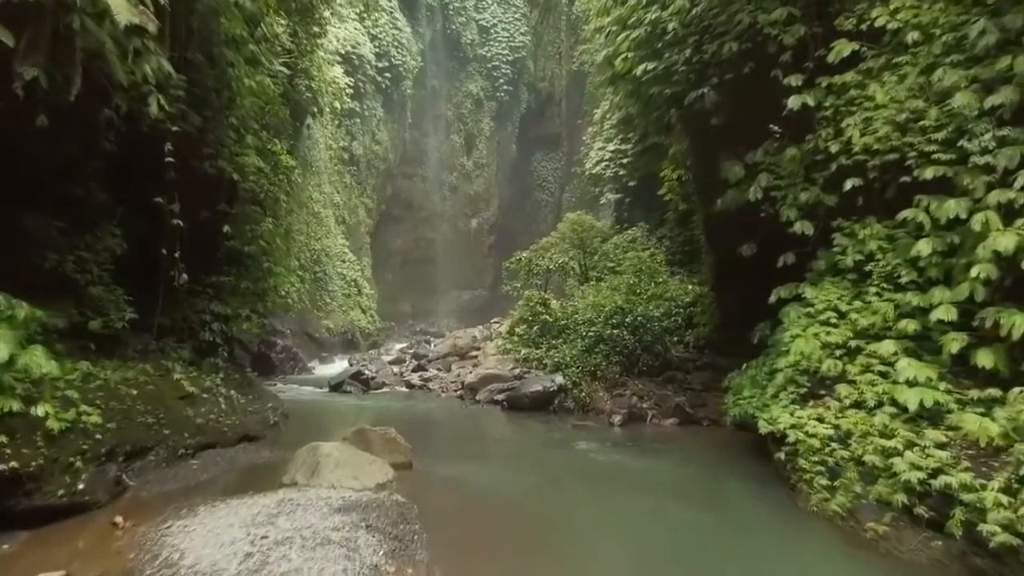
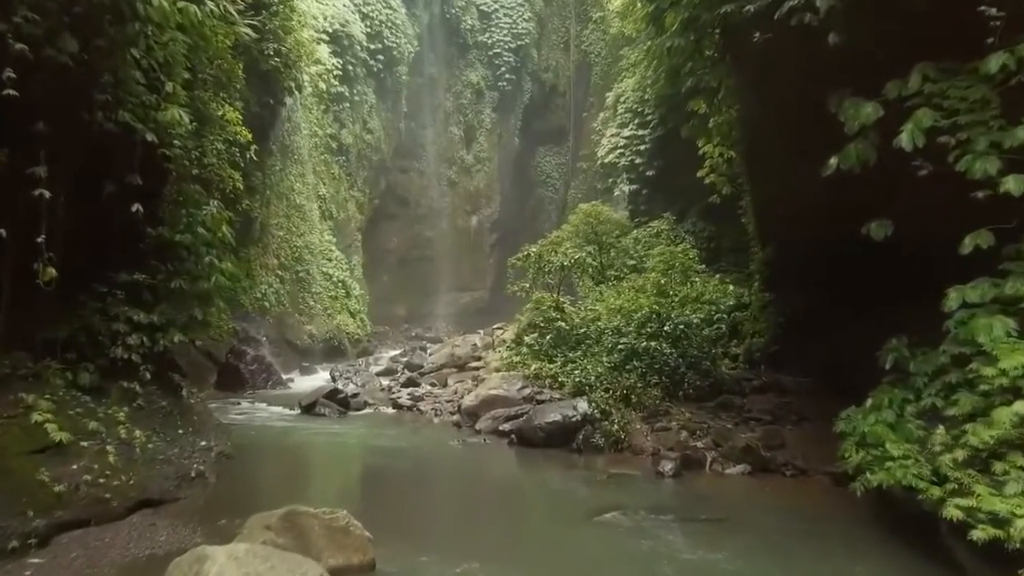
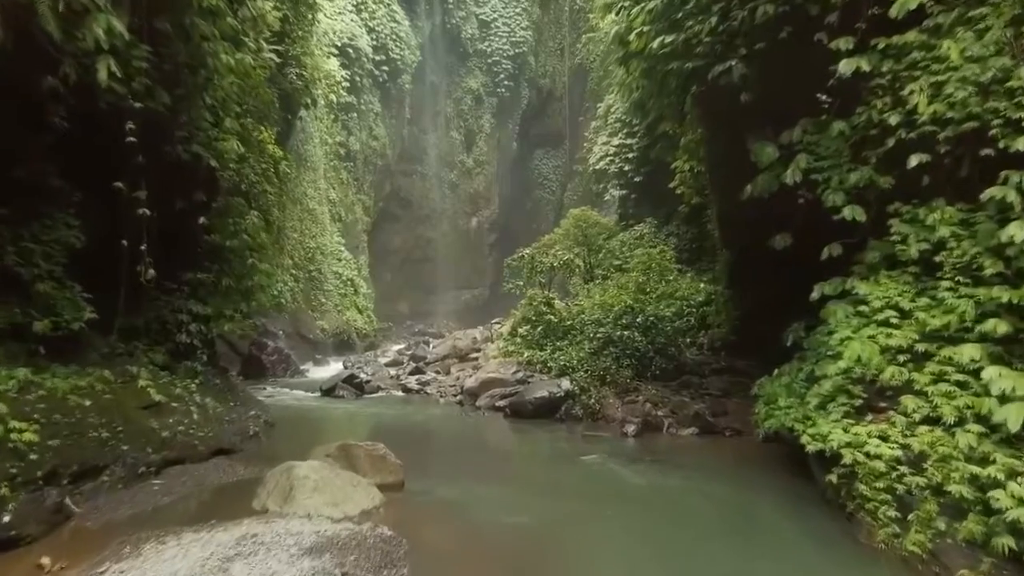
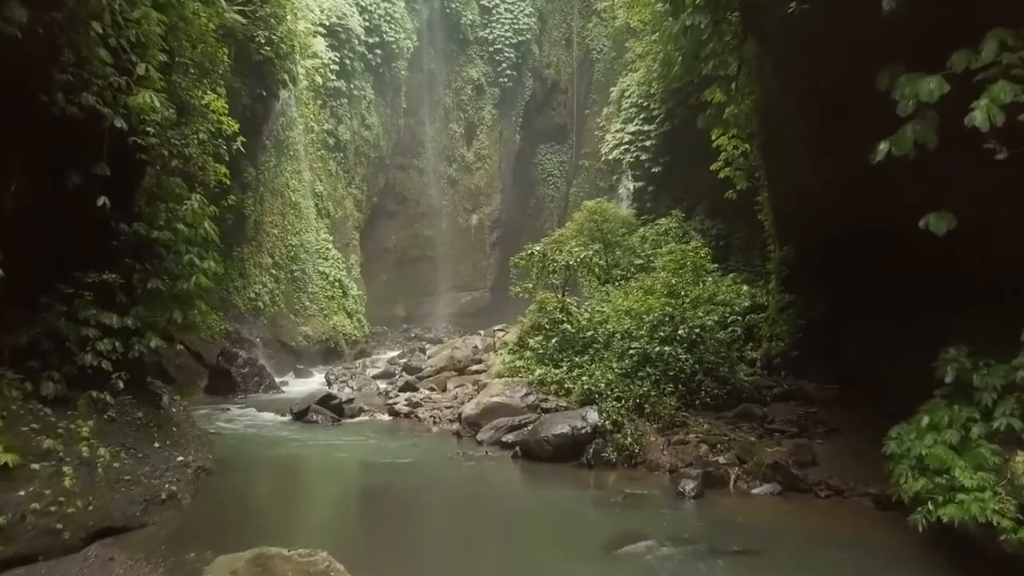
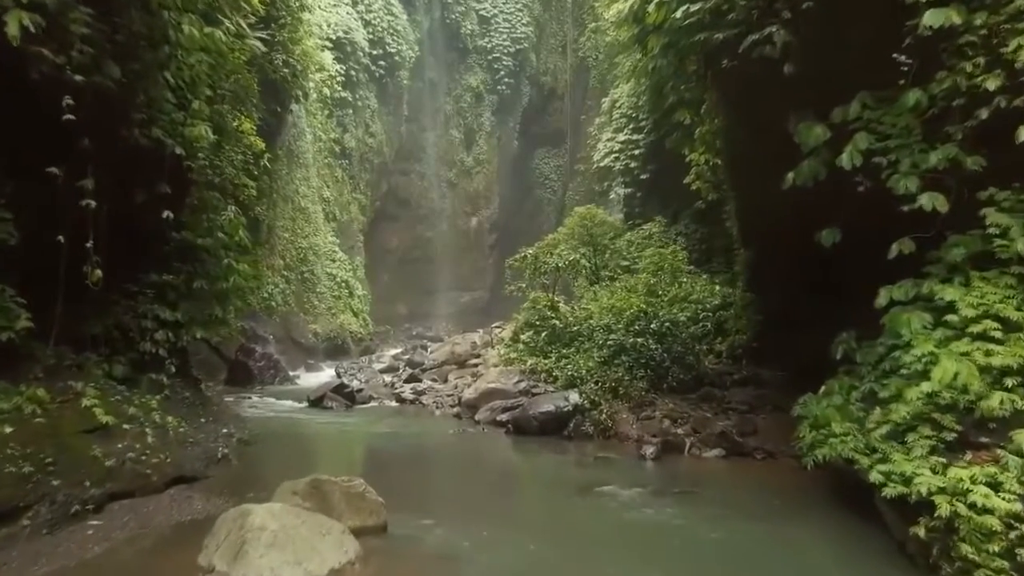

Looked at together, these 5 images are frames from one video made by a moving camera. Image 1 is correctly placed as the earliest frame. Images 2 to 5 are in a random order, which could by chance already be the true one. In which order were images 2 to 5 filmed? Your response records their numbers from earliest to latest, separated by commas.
3, 5, 2, 4
